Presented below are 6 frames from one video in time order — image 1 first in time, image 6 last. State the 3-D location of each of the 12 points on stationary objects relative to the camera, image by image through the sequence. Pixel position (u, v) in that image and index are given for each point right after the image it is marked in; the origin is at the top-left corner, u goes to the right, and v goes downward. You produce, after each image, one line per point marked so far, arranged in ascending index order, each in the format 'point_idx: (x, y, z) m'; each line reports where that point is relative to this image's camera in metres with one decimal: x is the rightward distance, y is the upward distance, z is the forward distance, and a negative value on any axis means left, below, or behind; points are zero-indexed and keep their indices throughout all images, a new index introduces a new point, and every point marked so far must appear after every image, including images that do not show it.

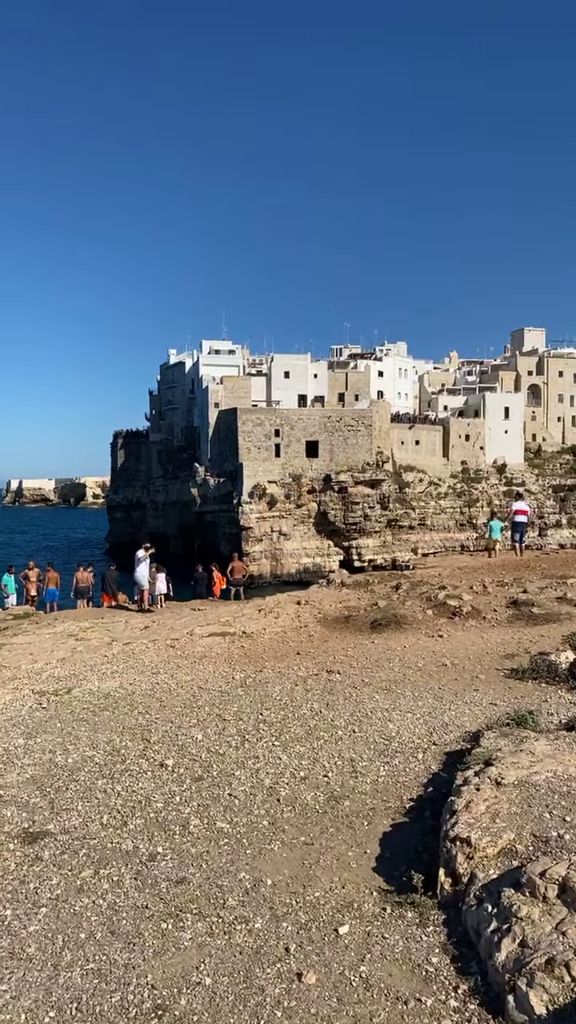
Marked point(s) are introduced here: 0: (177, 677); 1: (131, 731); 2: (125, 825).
0: (-2.4, -3.6, +15.5) m
1: (-2.7, -3.8, +12.0) m
2: (-2.0, -3.9, +8.8) m
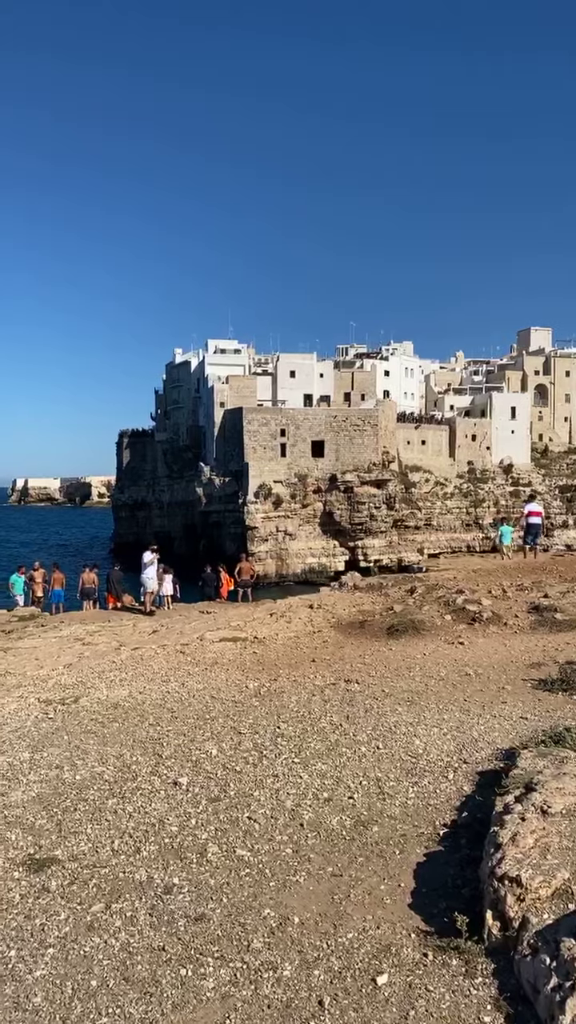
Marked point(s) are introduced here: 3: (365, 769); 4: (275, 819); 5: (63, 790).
0: (-2.1, -3.7, +14.9) m
1: (-2.4, -3.8, +11.5) m
2: (-1.7, -4.0, +8.2) m
3: (+1.1, -3.6, +9.9) m
4: (-0.2, -3.8, +8.7) m
5: (-3.2, -3.9, +10.0) m
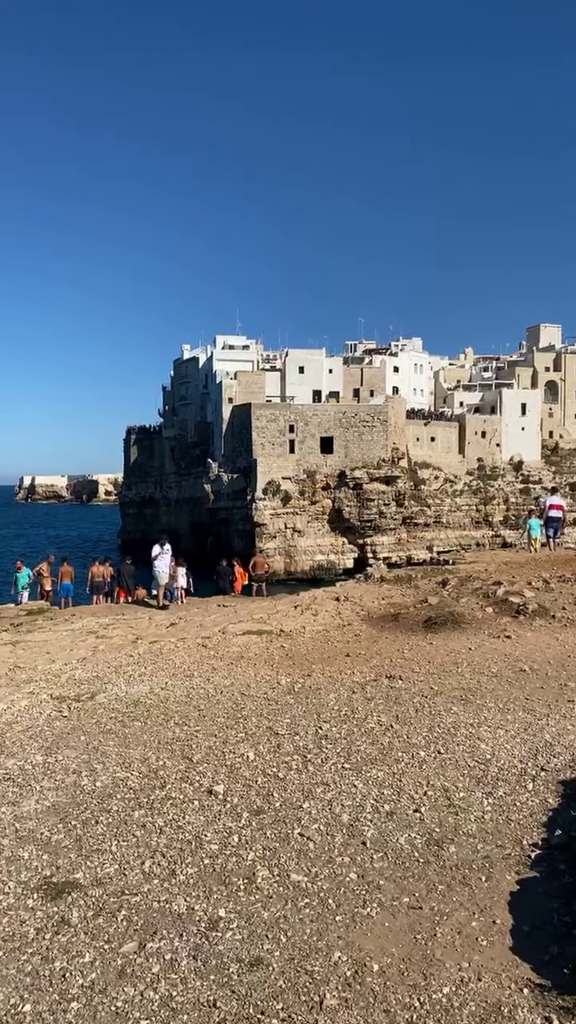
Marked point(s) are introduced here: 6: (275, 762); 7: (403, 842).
0: (-1.4, -3.3, +13.7) m
1: (-1.7, -3.4, +10.2) m
2: (-1.1, -3.6, +6.9) m
3: (+1.7, -3.3, +8.6) m
4: (+0.5, -3.4, +7.5) m
5: (-2.6, -3.6, +8.7) m
6: (-0.2, -3.3, +9.4) m
7: (+1.2, -3.4, +7.3) m
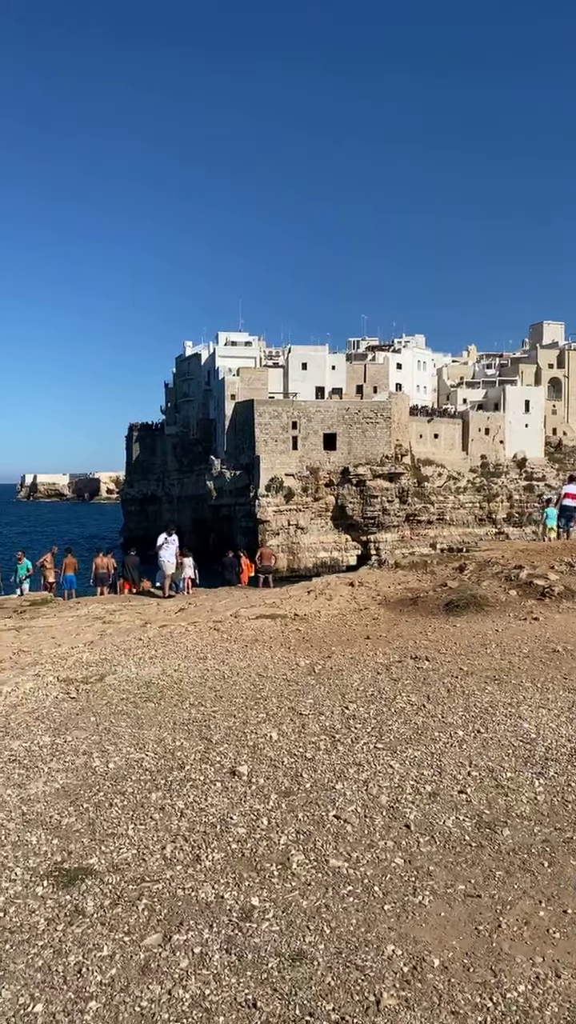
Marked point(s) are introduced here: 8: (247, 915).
0: (-1.1, -2.8, +13.0) m
1: (-1.4, -2.9, +9.5) m
2: (-0.8, -3.1, +6.2) m
3: (+2.1, -2.8, +8.0) m
4: (+0.8, -2.9, +6.8) m
5: (-2.2, -3.1, +8.1) m
6: (+0.2, -2.9, +8.7) m
7: (+1.5, -2.9, +6.6) m
8: (-0.3, -3.1, +5.5) m
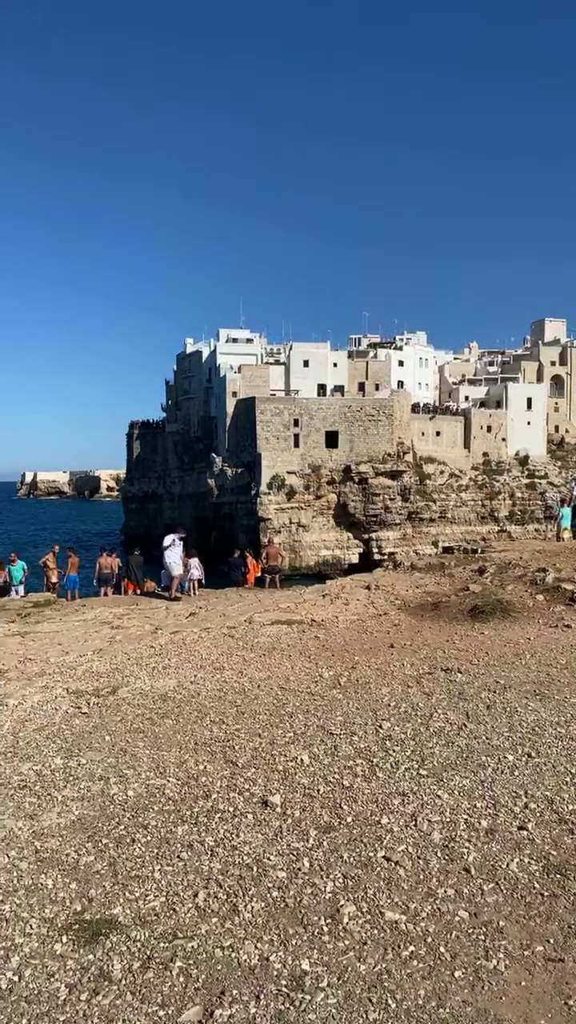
0: (-0.7, -2.8, +12.3) m
1: (-1.0, -3.0, +8.8) m
2: (-0.4, -3.2, +5.5) m
3: (+2.4, -2.8, +7.3) m
4: (+1.2, -3.0, +6.1) m
5: (-1.8, -3.1, +7.4) m
6: (+0.6, -2.9, +8.0) m
7: (+1.9, -3.0, +5.9) m
8: (+0.1, -3.2, +4.8) m
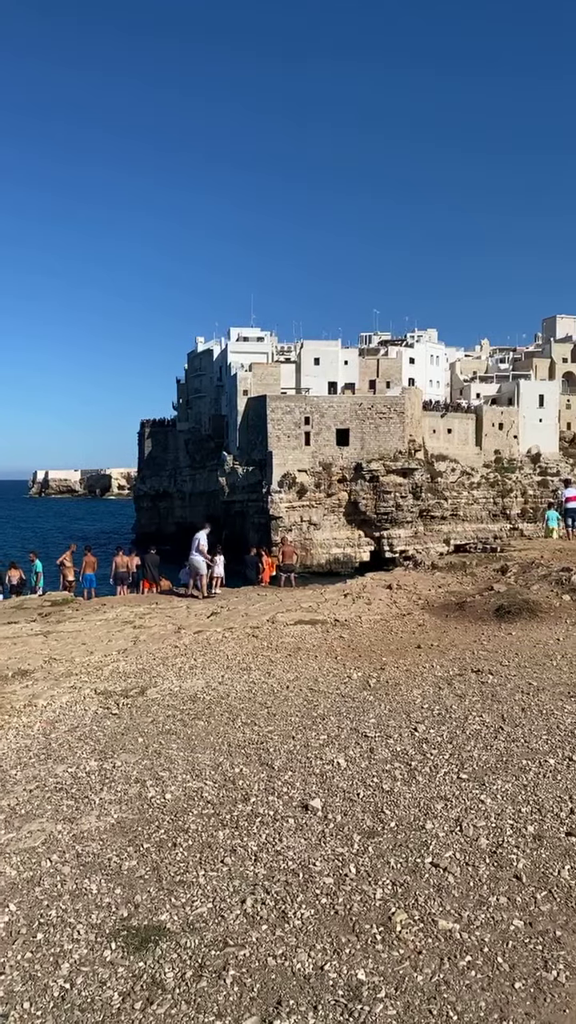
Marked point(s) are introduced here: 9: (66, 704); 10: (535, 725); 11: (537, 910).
0: (-0.2, -2.8, +12.2) m
1: (-0.6, -3.0, +8.8) m
2: (0.0, -3.2, +5.5) m
3: (+2.9, -2.8, +7.2) m
4: (+1.6, -3.0, +6.0) m
5: (-1.4, -3.1, +7.3) m
6: (+1.0, -2.9, +8.0) m
7: (+2.3, -3.0, +5.8) m
8: (+0.4, -3.2, +4.7) m
9: (-3.5, -3.0, +11.1) m
10: (+3.2, -2.7, +9.0) m
11: (+1.9, -3.1, +5.5) m
